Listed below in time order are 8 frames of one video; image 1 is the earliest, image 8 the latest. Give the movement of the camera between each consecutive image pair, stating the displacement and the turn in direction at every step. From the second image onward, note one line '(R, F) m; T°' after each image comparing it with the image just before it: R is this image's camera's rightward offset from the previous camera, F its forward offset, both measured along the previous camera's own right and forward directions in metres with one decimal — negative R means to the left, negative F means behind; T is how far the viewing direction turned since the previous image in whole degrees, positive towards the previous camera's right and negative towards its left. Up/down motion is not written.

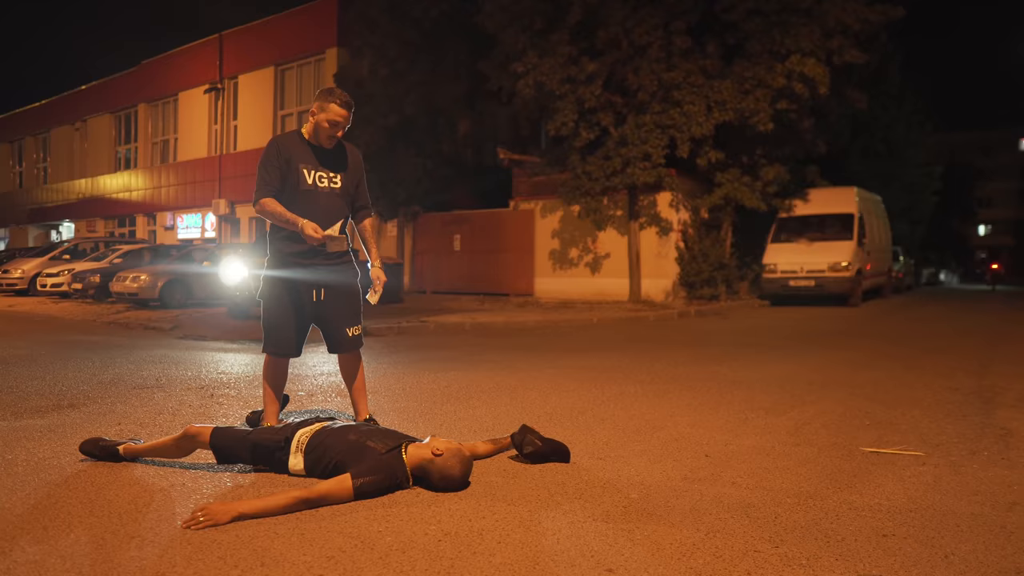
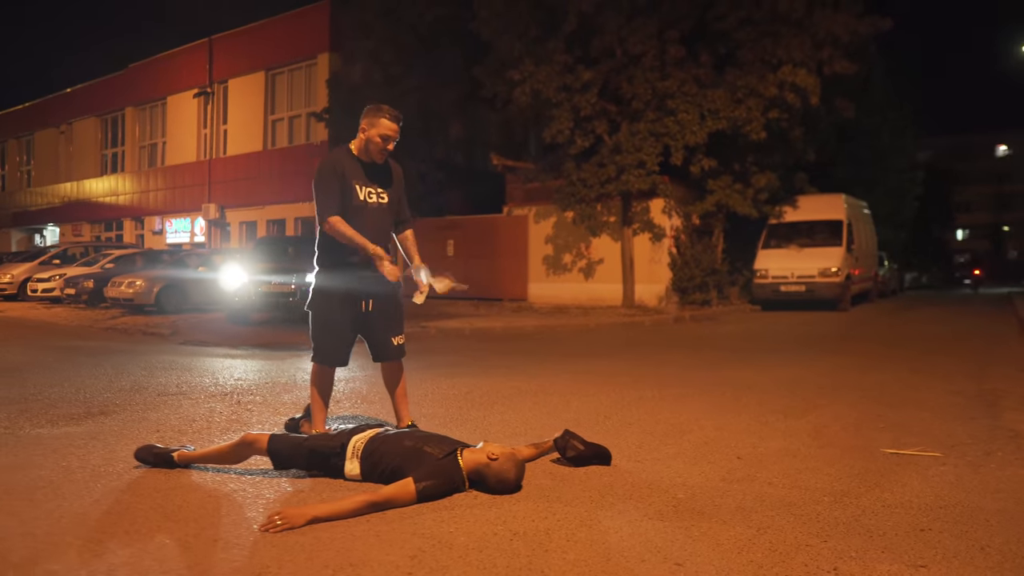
(-0.4, -0.3) m; +1°
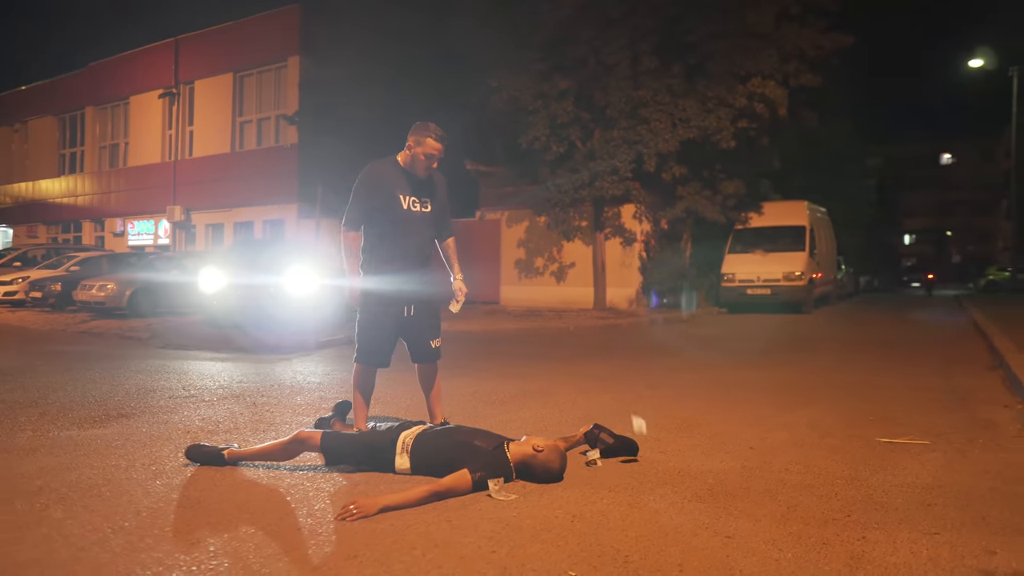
(-0.5, -0.5) m; +3°
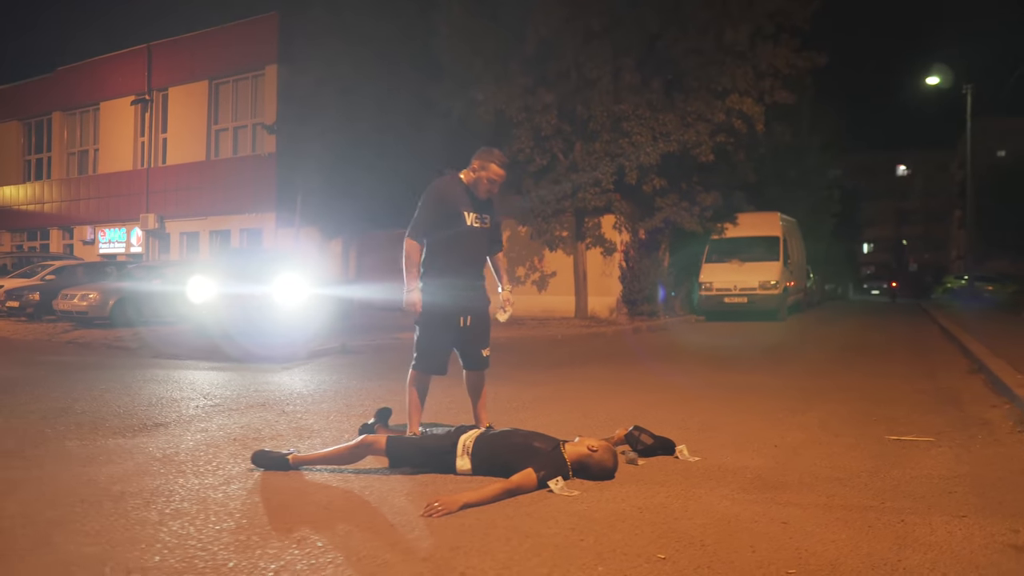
(-0.6, -0.5) m; +3°
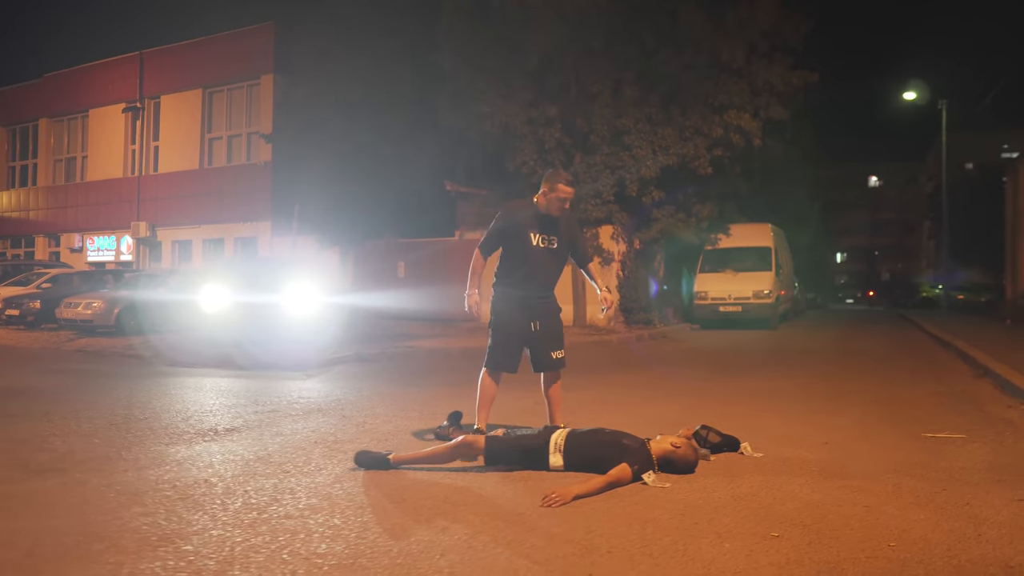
(-0.9, -0.6) m; +2°
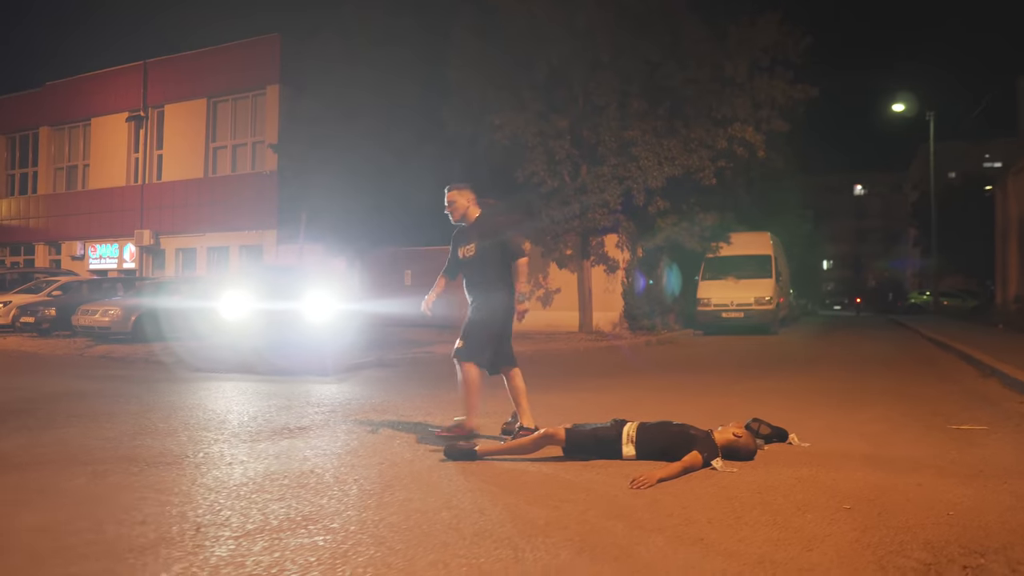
(-0.8, -0.7) m; +1°
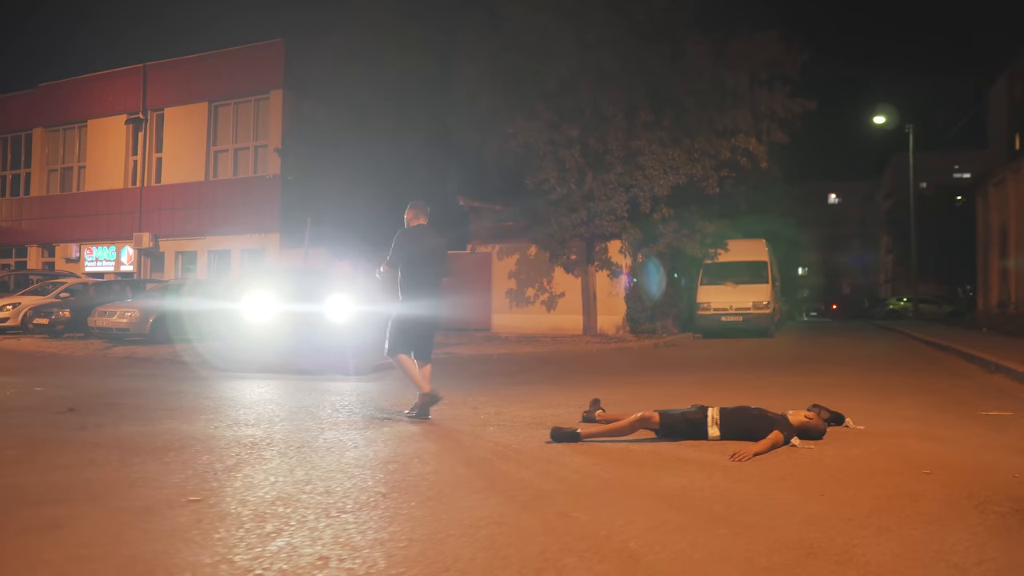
(-1.3, -1.0) m; +3°
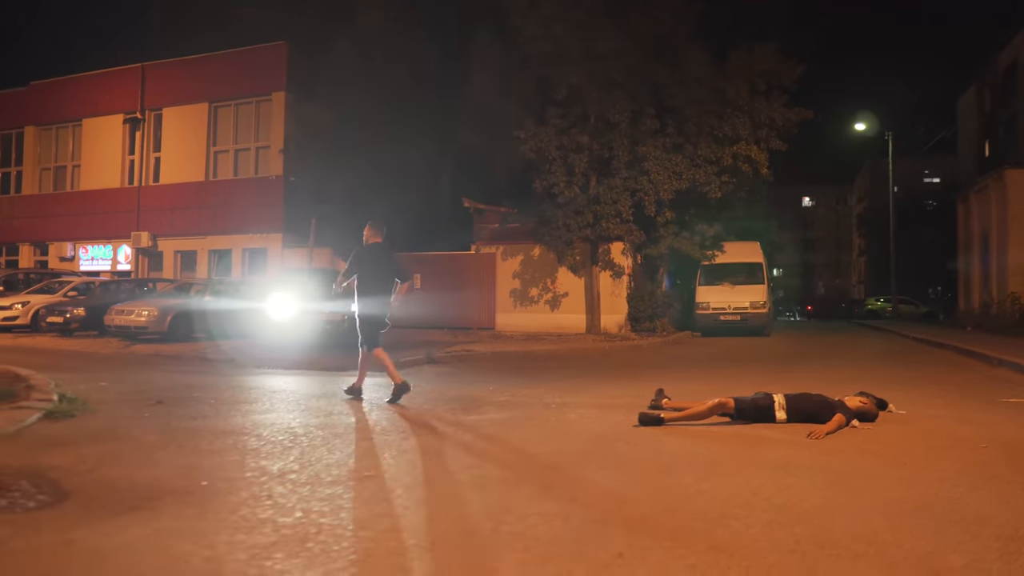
(-1.4, -1.0) m; +3°
